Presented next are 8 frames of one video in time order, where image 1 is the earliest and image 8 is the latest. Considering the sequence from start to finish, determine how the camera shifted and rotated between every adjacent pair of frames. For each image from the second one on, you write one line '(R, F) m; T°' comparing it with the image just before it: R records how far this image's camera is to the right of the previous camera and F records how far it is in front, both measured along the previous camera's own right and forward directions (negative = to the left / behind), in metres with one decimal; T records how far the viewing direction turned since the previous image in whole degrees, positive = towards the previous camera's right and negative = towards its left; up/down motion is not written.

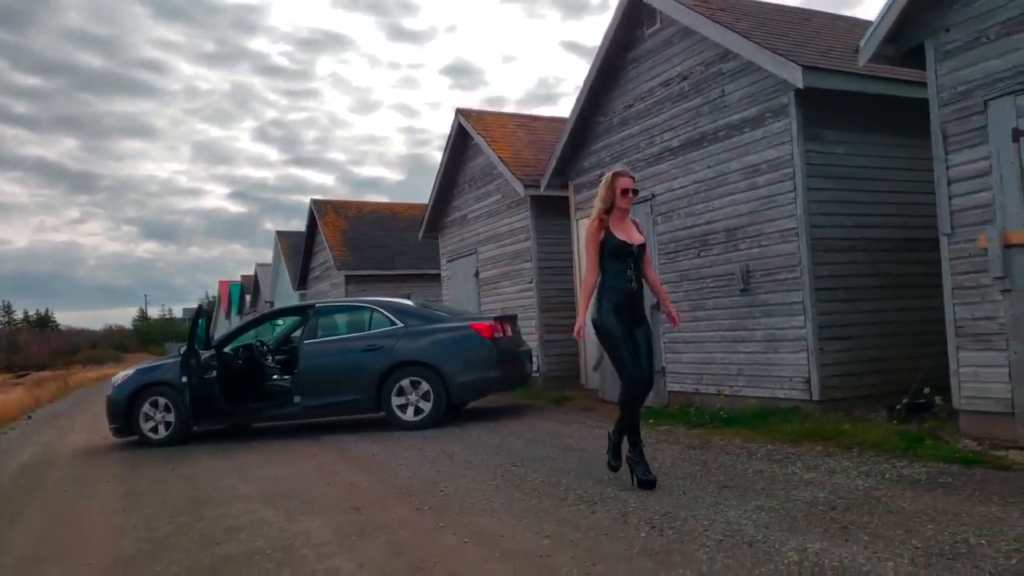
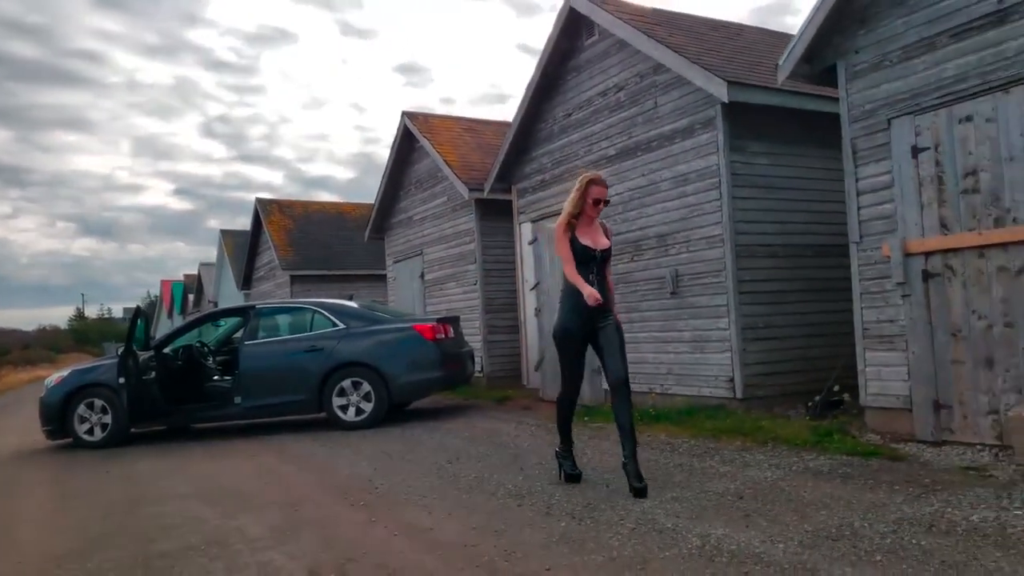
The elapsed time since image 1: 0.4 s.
(+0.1, -0.3) m; +4°
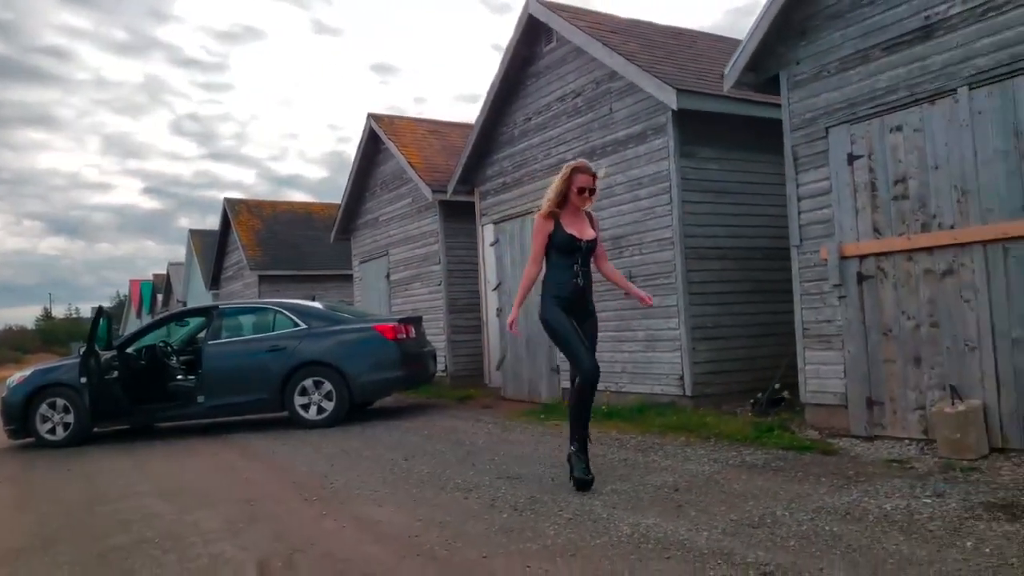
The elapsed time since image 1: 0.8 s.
(+0.2, -0.2) m; +2°
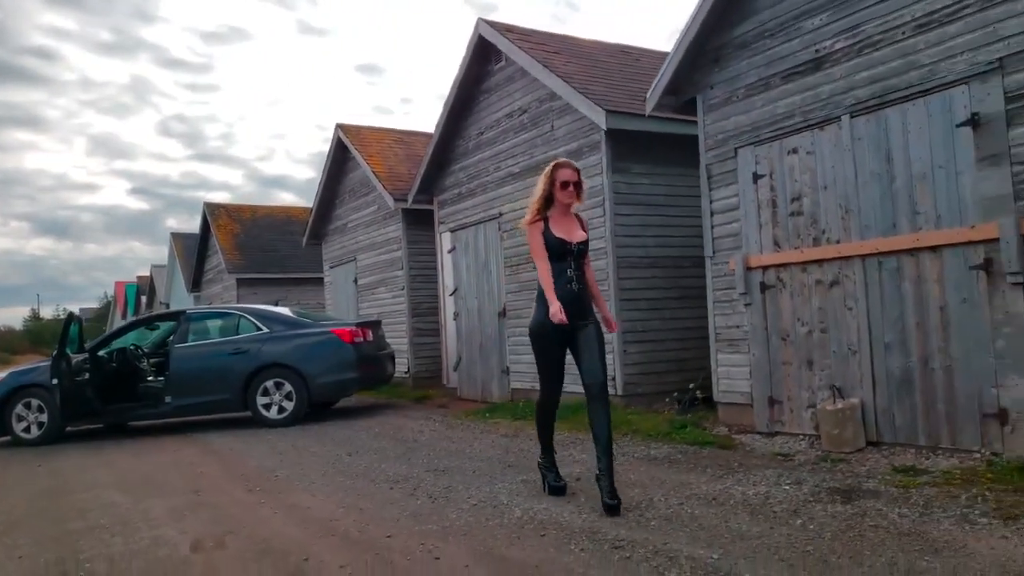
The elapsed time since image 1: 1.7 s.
(+0.6, -0.6) m; +1°
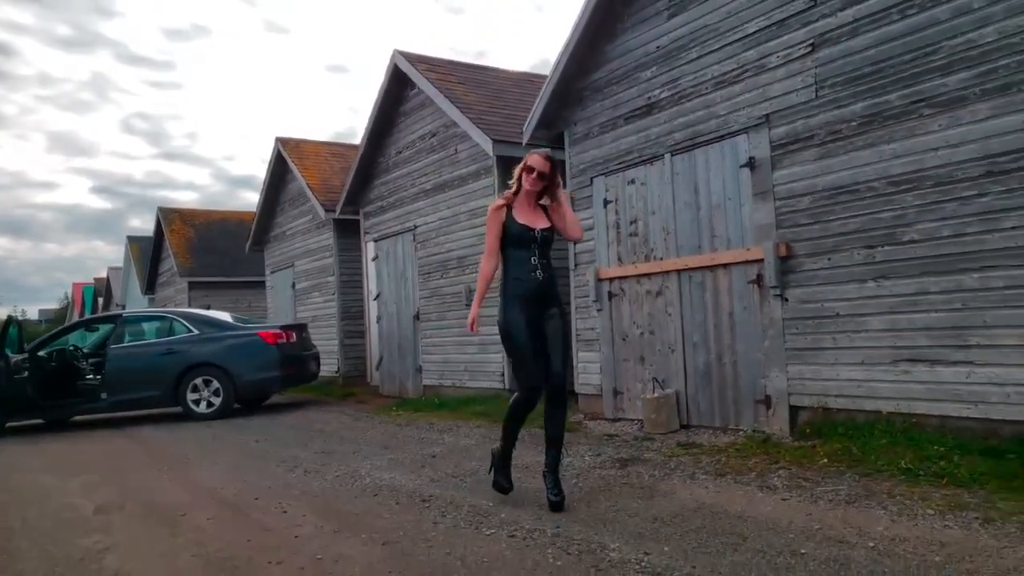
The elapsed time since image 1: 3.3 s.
(+1.0, -1.3) m; +2°
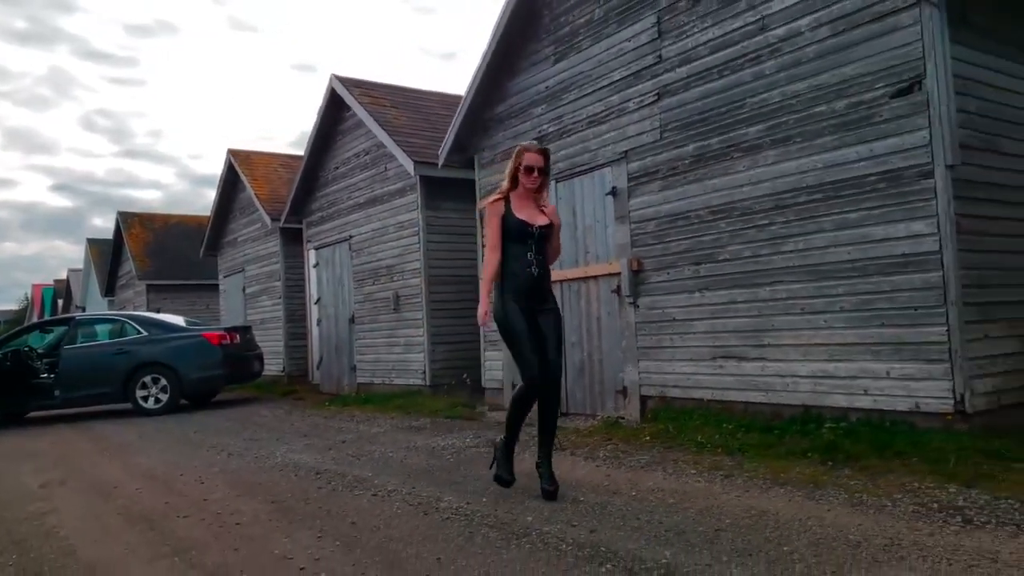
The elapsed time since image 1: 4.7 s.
(+0.8, -1.3) m; +2°
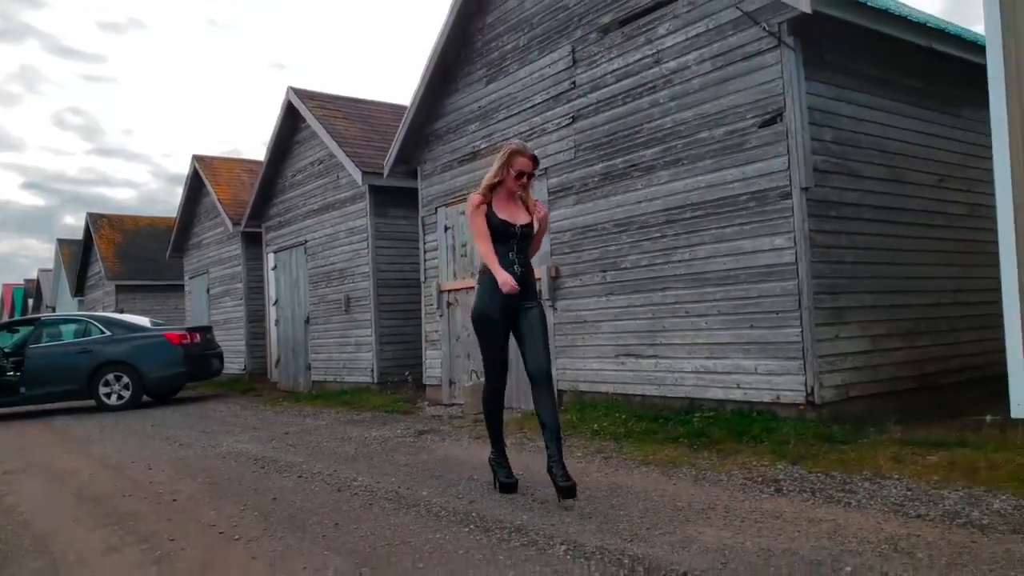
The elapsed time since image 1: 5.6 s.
(+0.6, -0.8) m; +2°
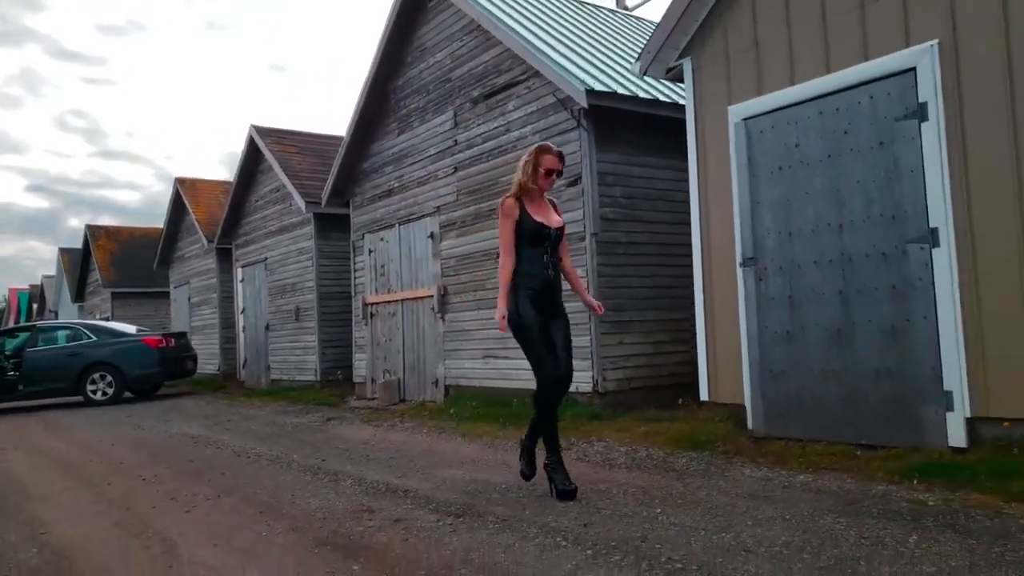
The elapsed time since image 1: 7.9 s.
(+1.6, -2.2) m; 0°
